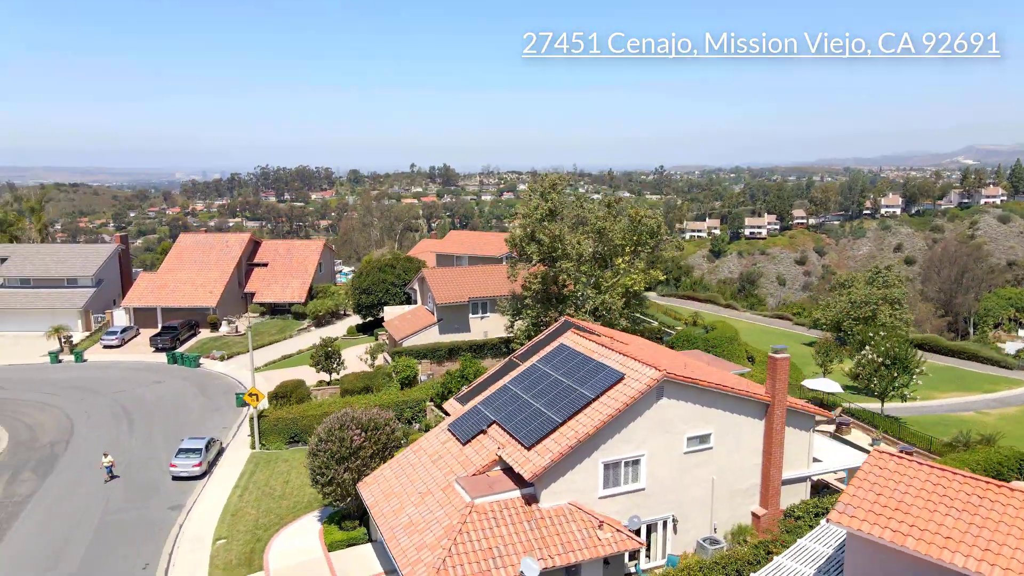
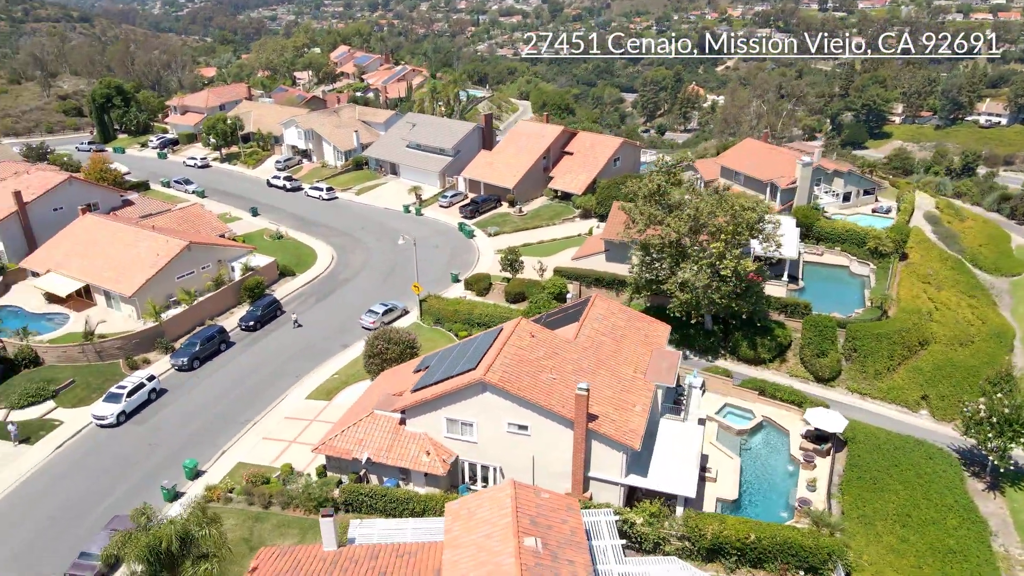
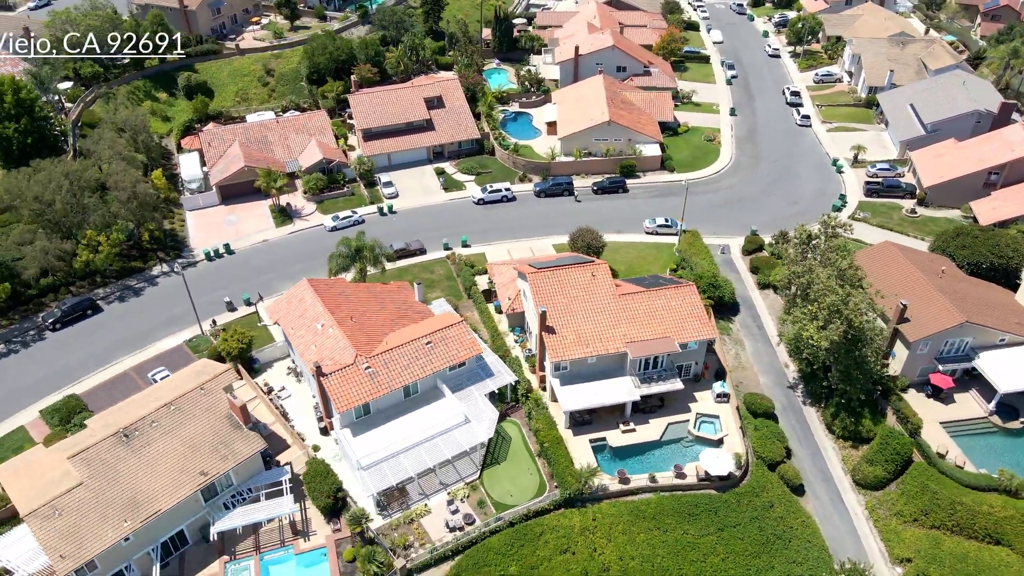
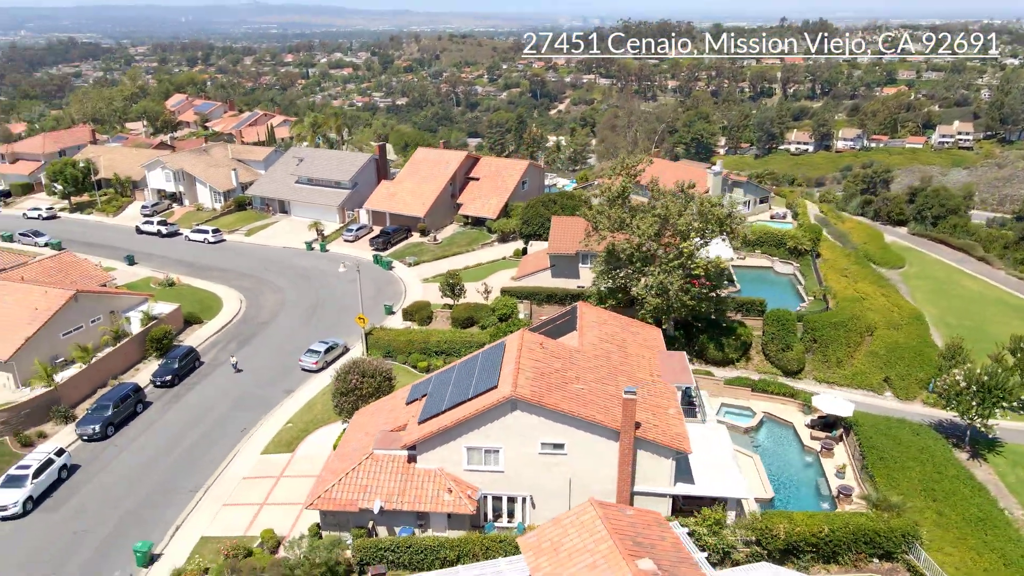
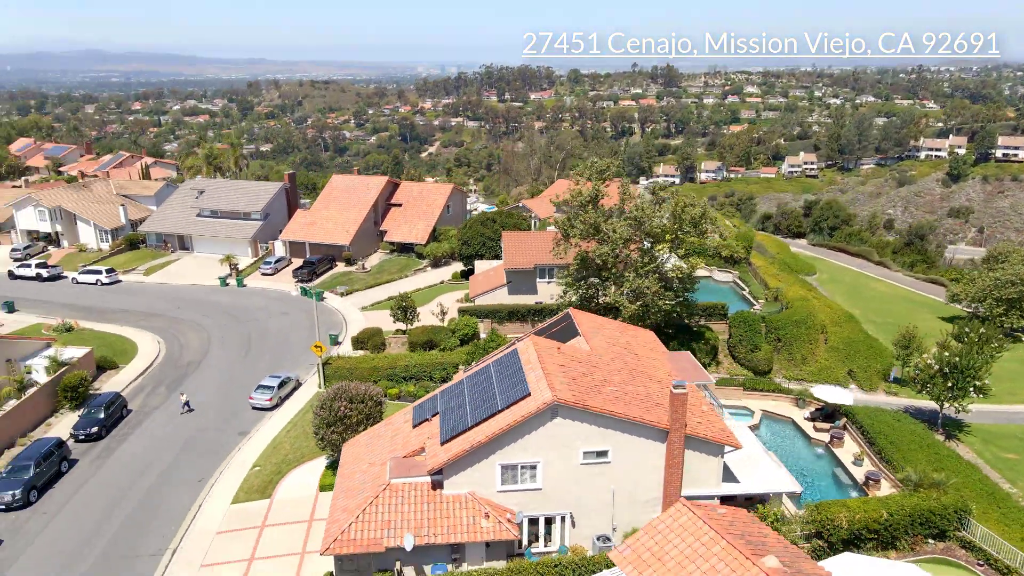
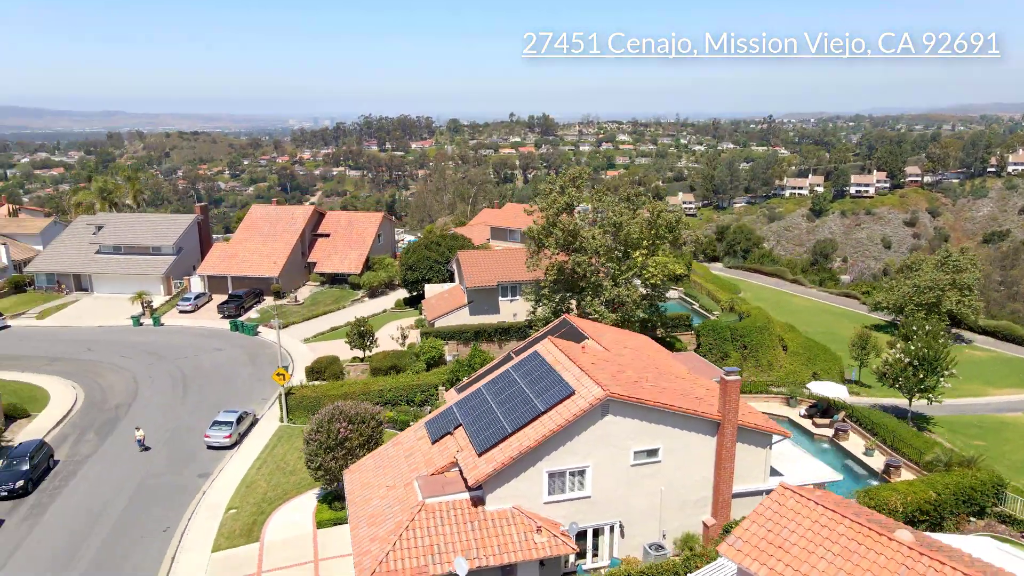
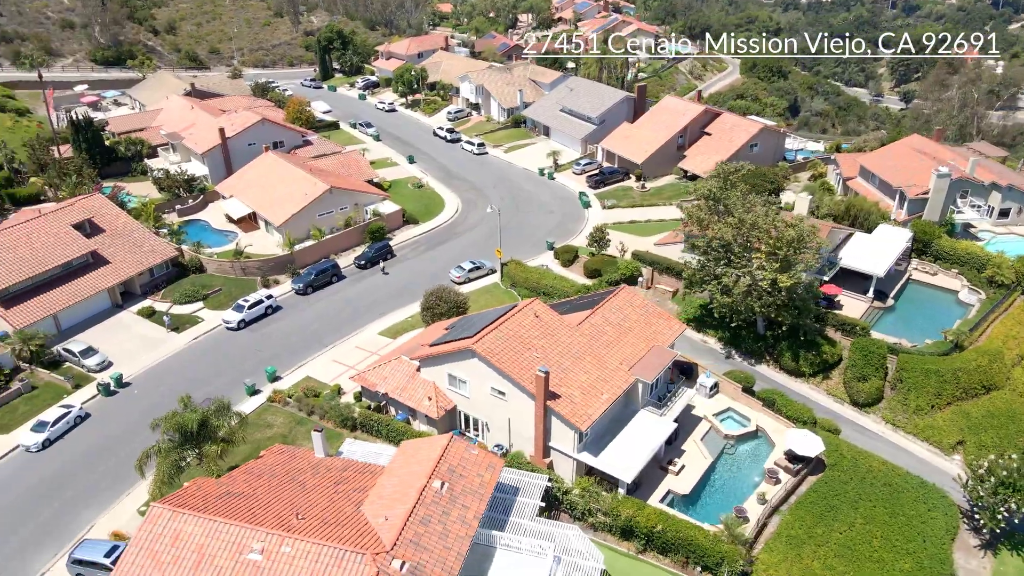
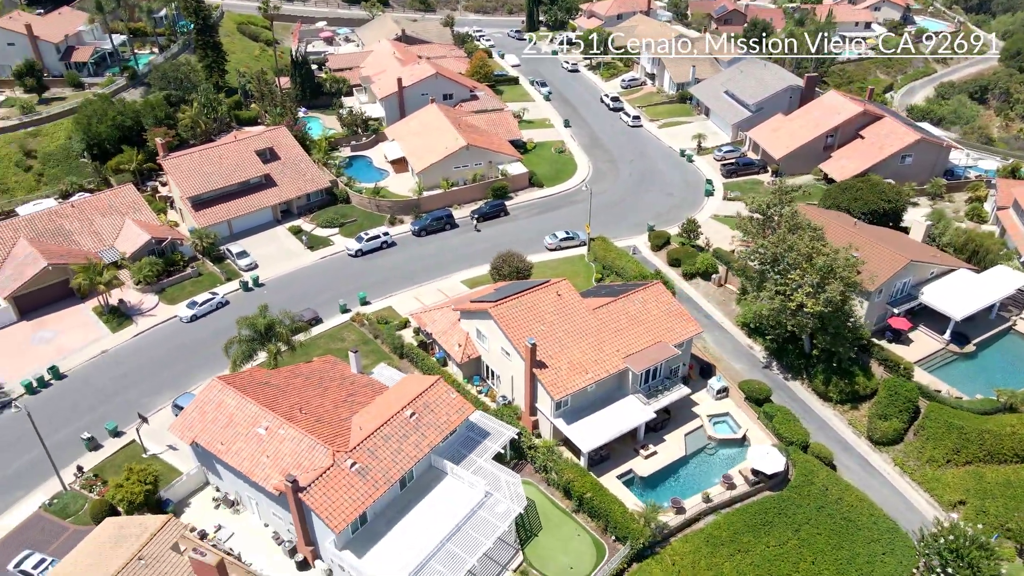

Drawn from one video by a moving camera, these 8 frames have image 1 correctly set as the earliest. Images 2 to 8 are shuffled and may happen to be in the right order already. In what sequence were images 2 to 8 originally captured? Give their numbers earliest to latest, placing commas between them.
6, 5, 4, 2, 7, 8, 3
